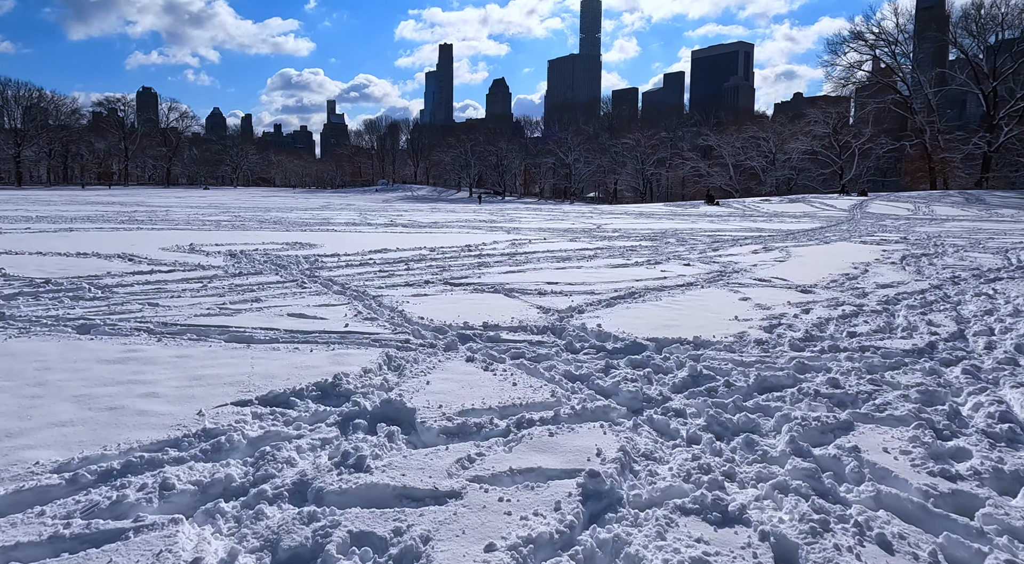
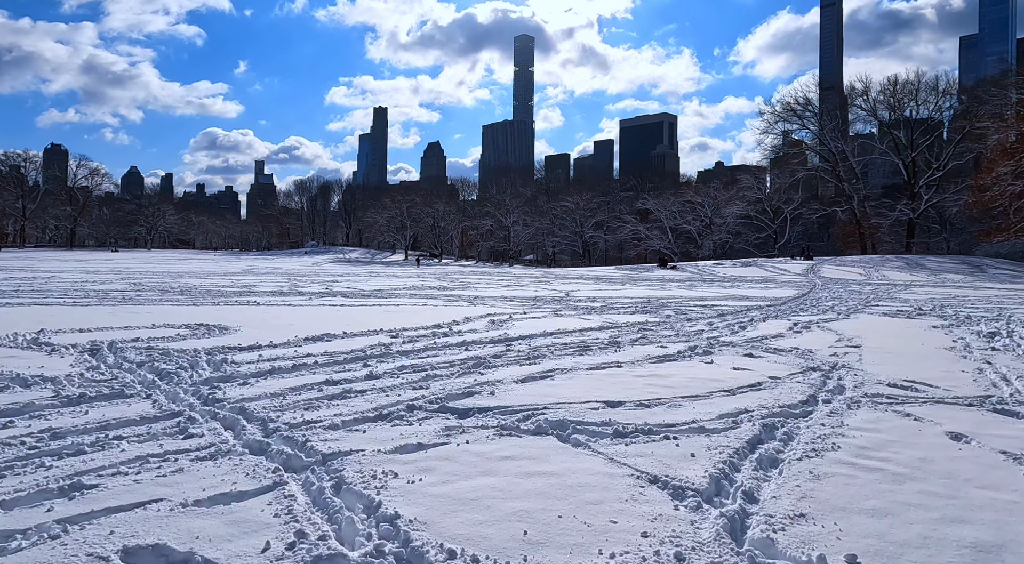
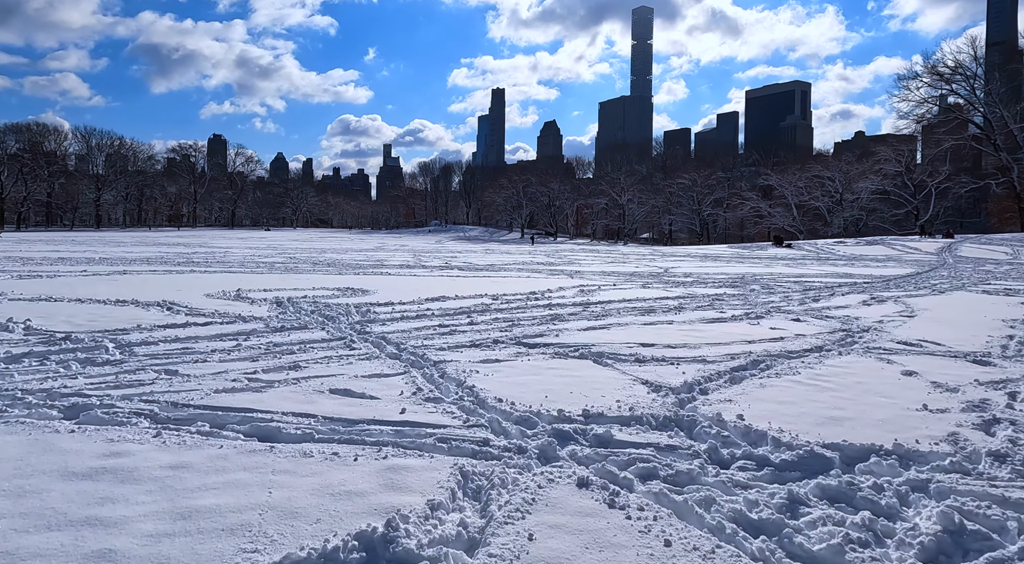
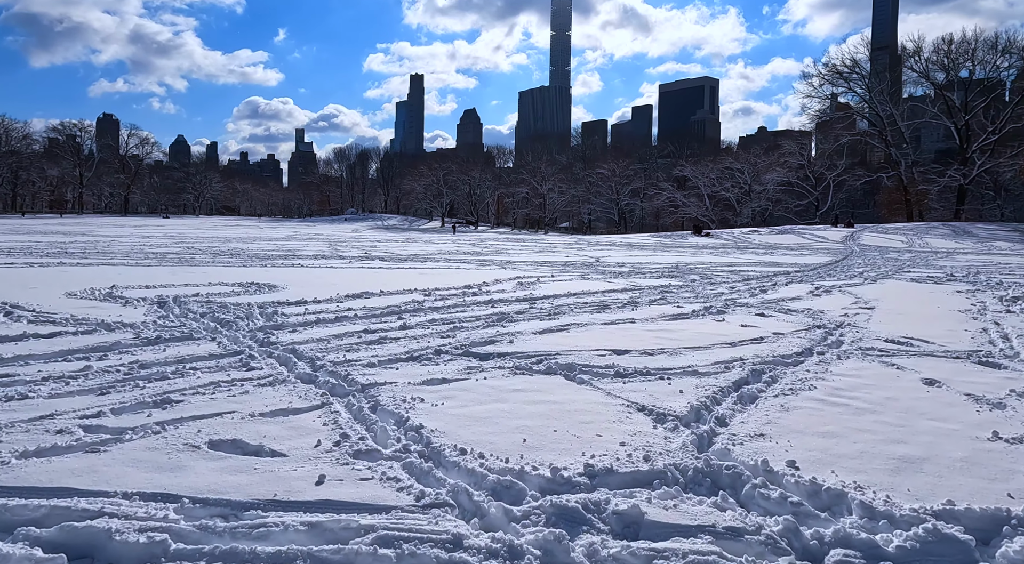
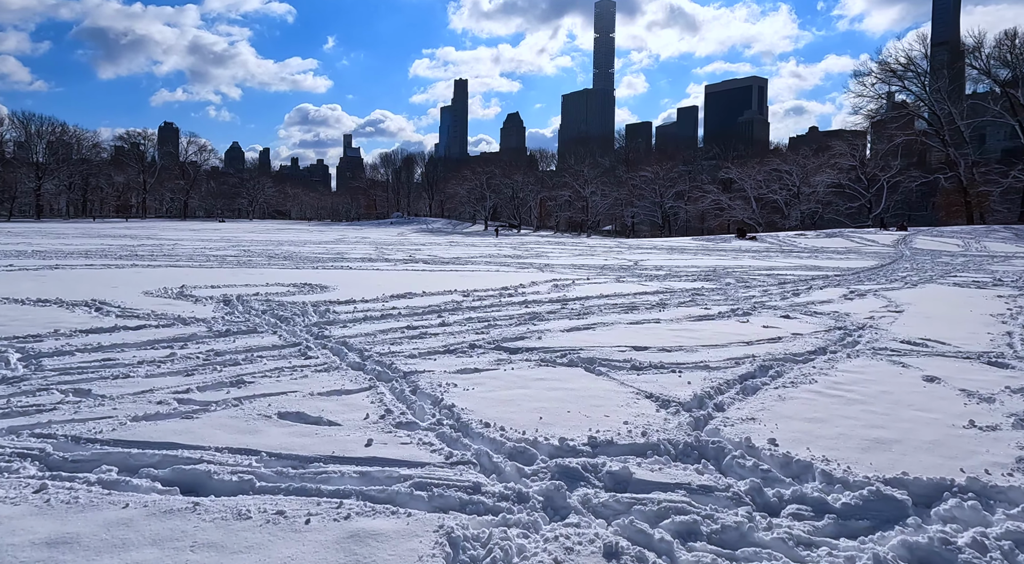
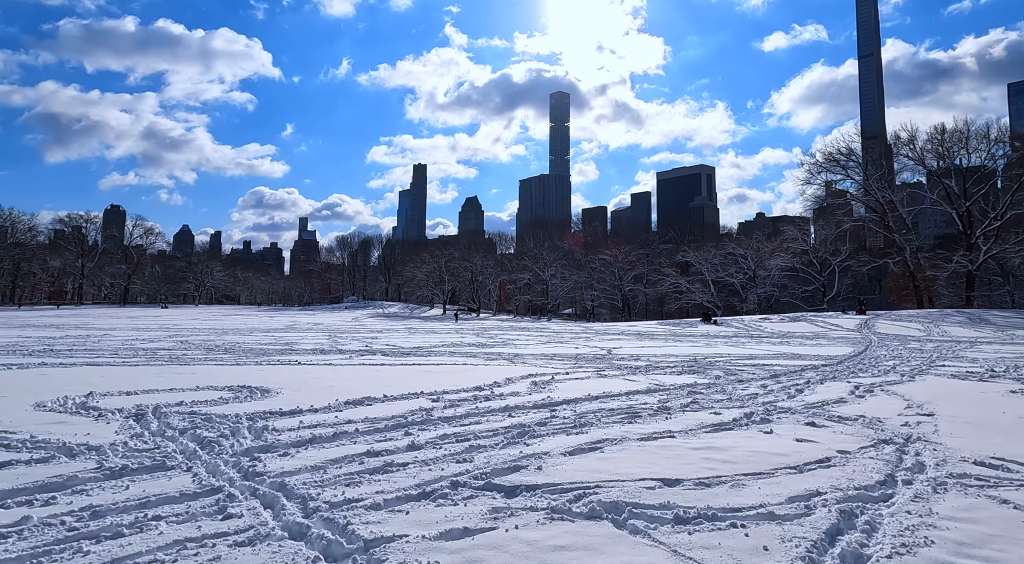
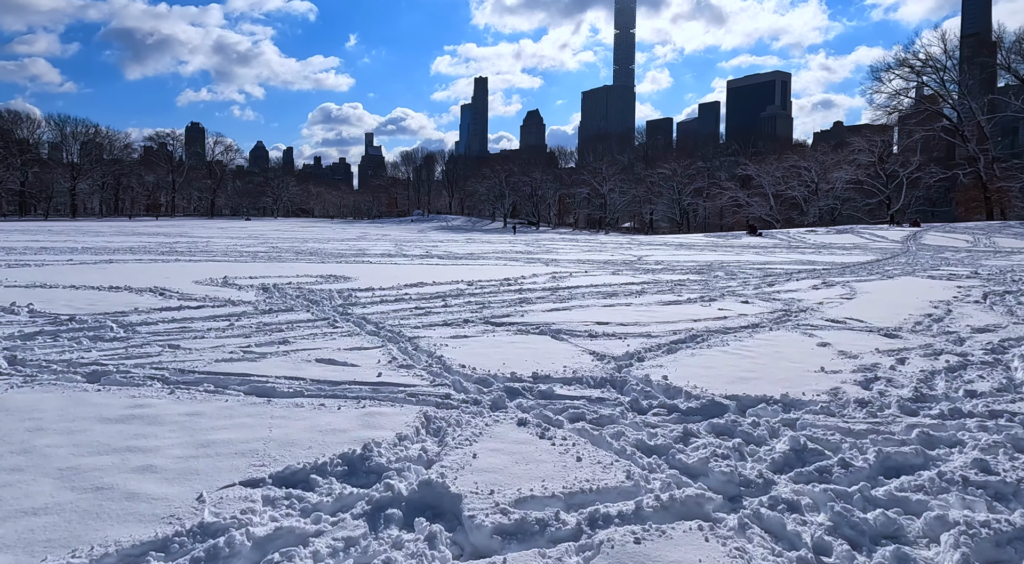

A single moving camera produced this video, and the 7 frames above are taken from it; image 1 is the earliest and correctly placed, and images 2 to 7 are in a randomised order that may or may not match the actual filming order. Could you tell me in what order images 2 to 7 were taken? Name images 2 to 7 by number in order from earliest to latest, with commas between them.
7, 3, 5, 4, 2, 6
